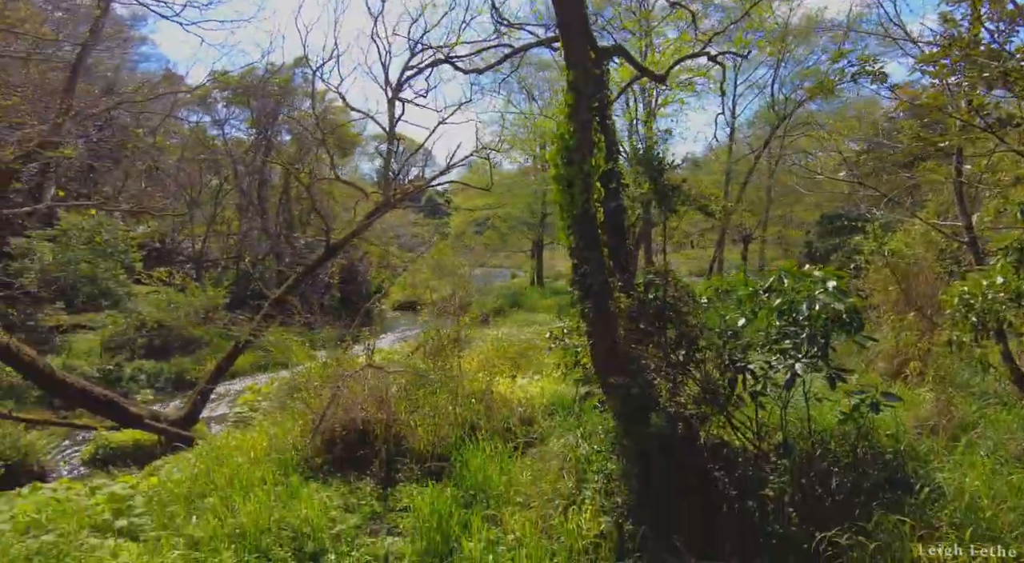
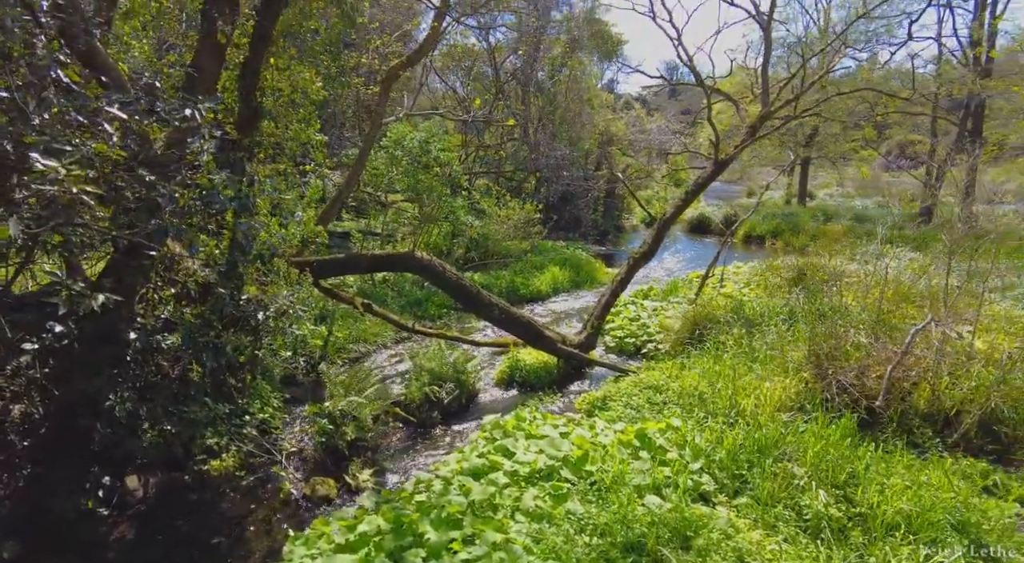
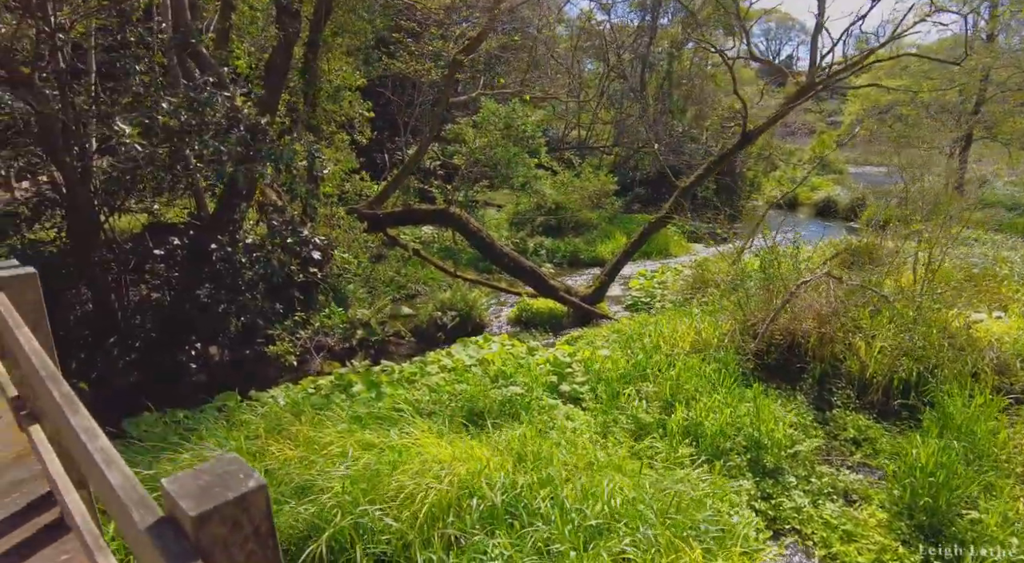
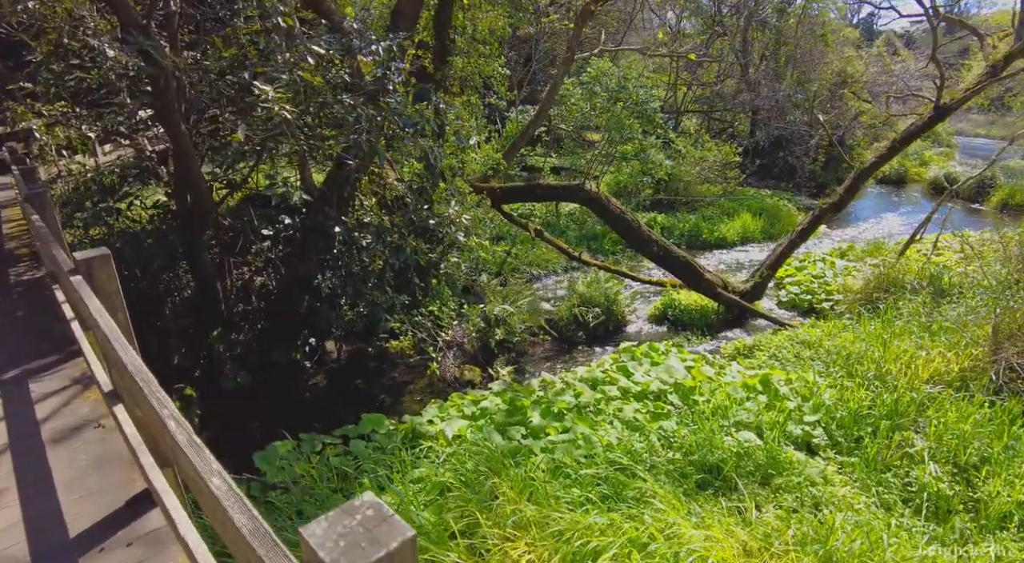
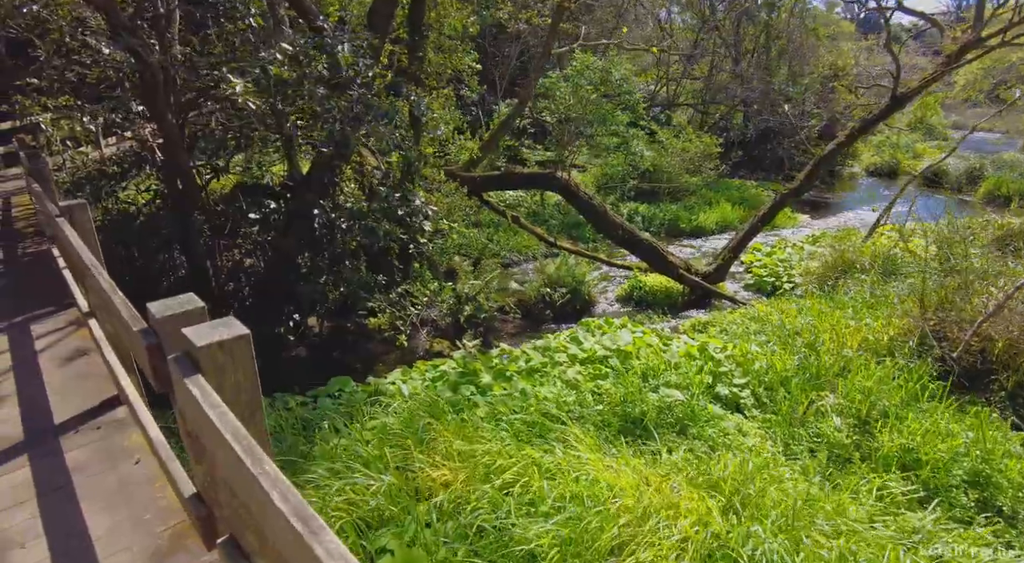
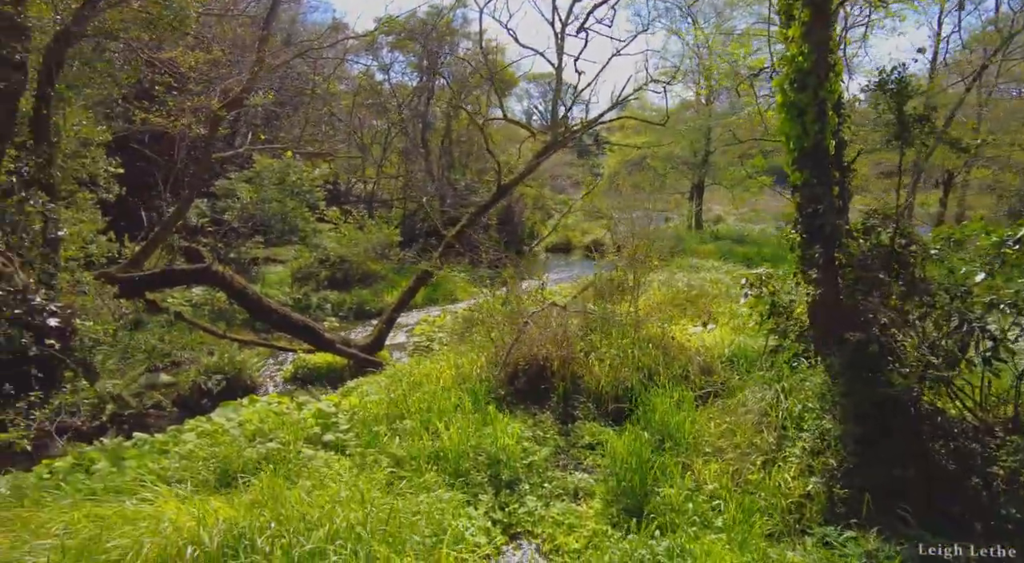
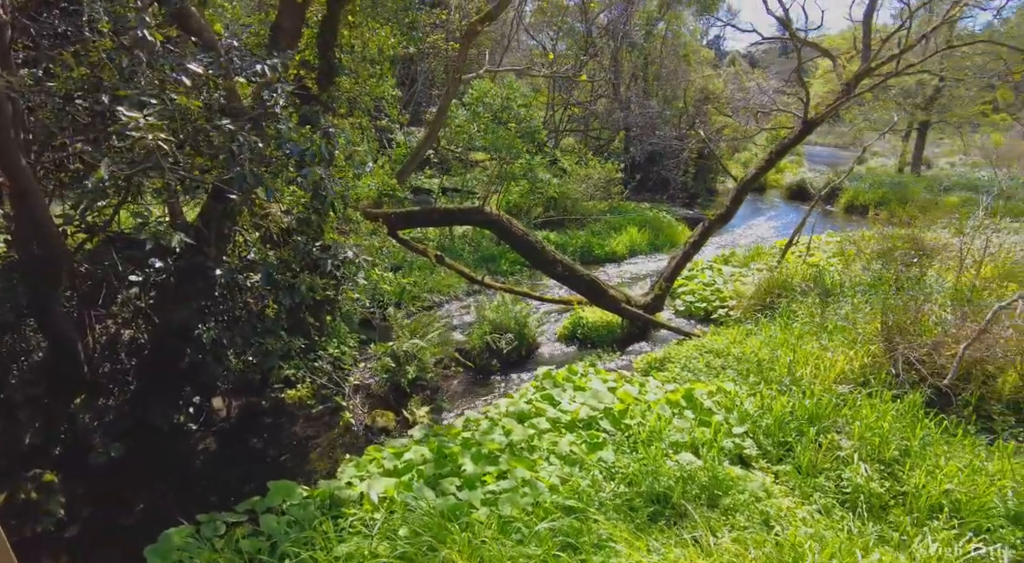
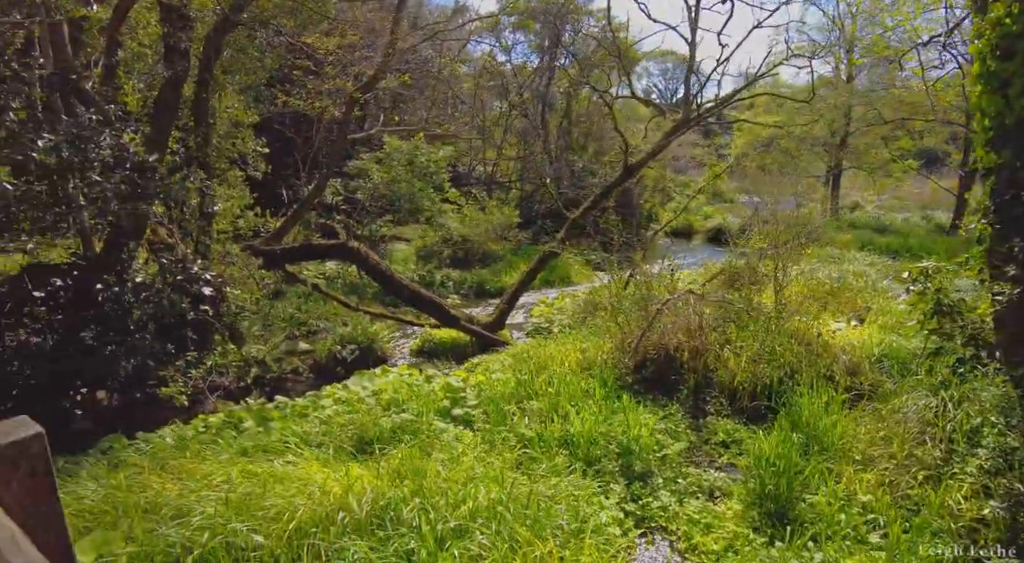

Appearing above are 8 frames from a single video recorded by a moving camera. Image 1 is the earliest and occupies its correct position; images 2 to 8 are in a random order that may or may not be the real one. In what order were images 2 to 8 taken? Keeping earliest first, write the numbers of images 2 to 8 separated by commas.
6, 8, 3, 5, 4, 7, 2
